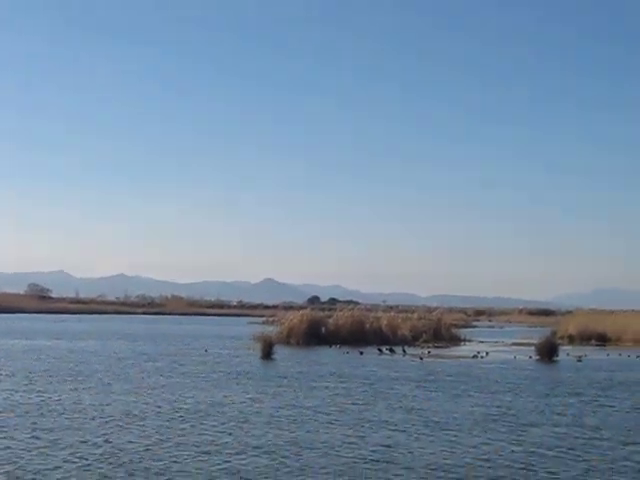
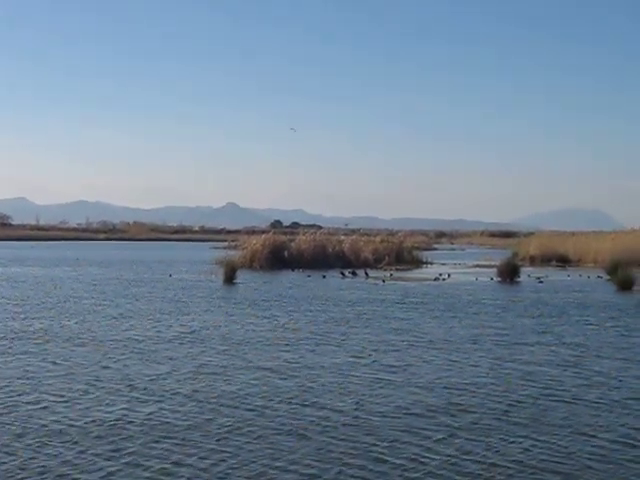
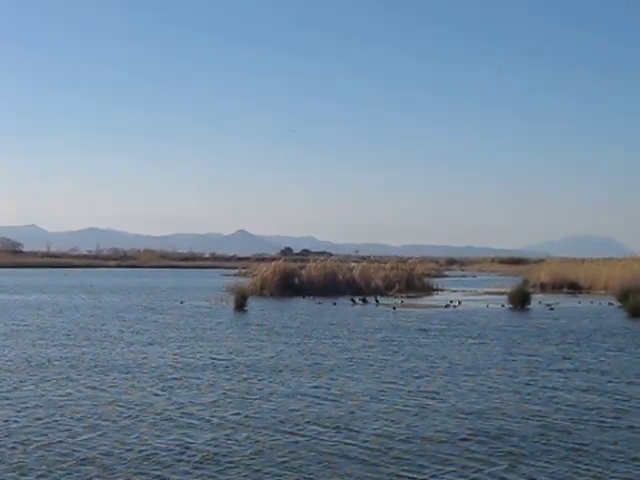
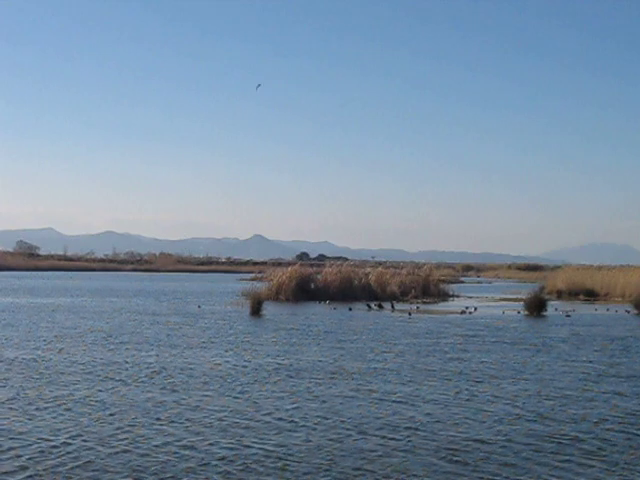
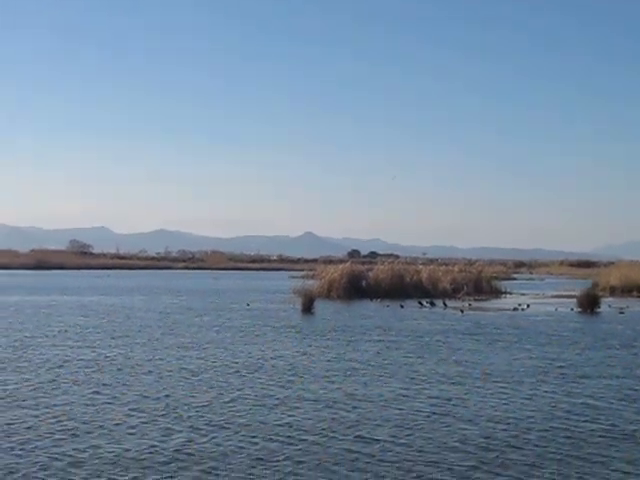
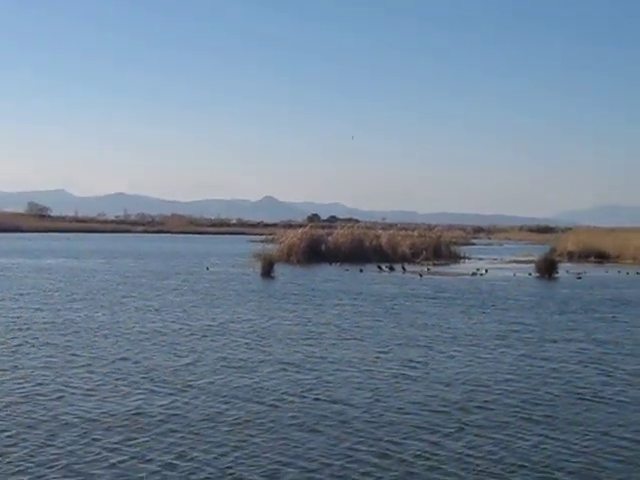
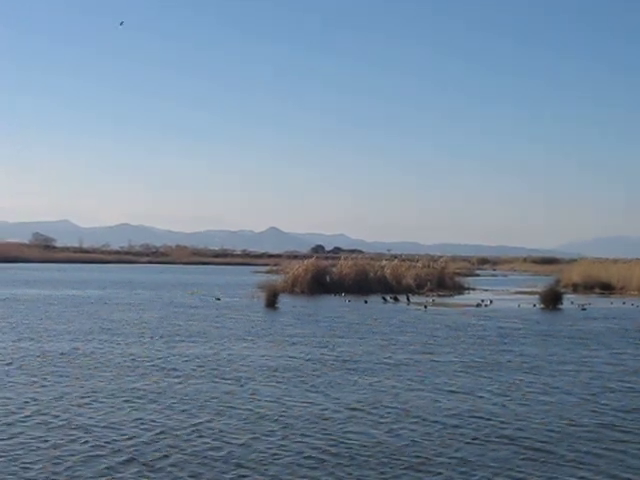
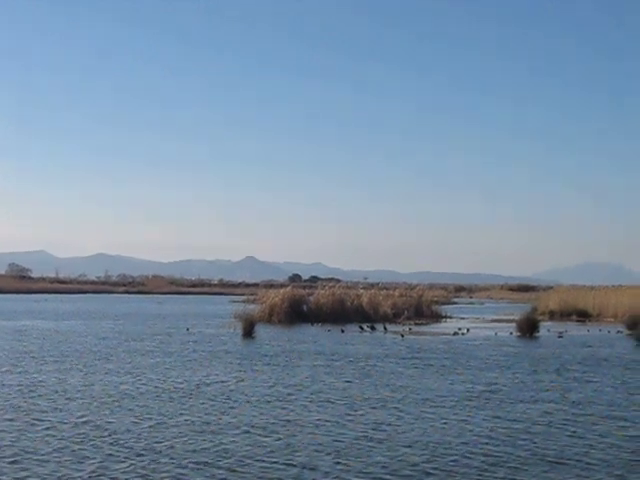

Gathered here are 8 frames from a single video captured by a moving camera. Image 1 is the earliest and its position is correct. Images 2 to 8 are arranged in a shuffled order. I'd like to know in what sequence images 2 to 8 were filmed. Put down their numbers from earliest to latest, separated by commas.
8, 5, 6, 2, 3, 4, 7
